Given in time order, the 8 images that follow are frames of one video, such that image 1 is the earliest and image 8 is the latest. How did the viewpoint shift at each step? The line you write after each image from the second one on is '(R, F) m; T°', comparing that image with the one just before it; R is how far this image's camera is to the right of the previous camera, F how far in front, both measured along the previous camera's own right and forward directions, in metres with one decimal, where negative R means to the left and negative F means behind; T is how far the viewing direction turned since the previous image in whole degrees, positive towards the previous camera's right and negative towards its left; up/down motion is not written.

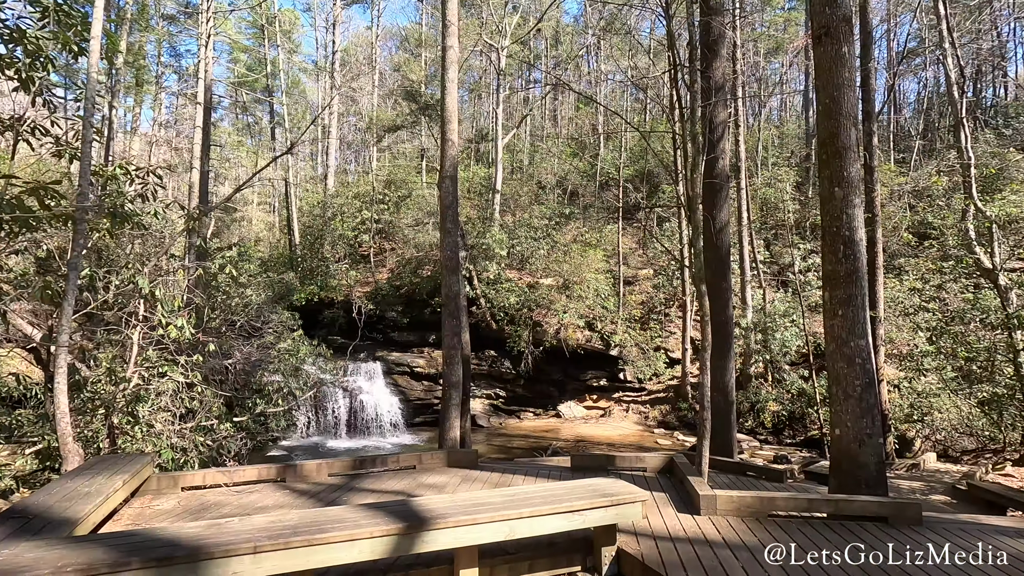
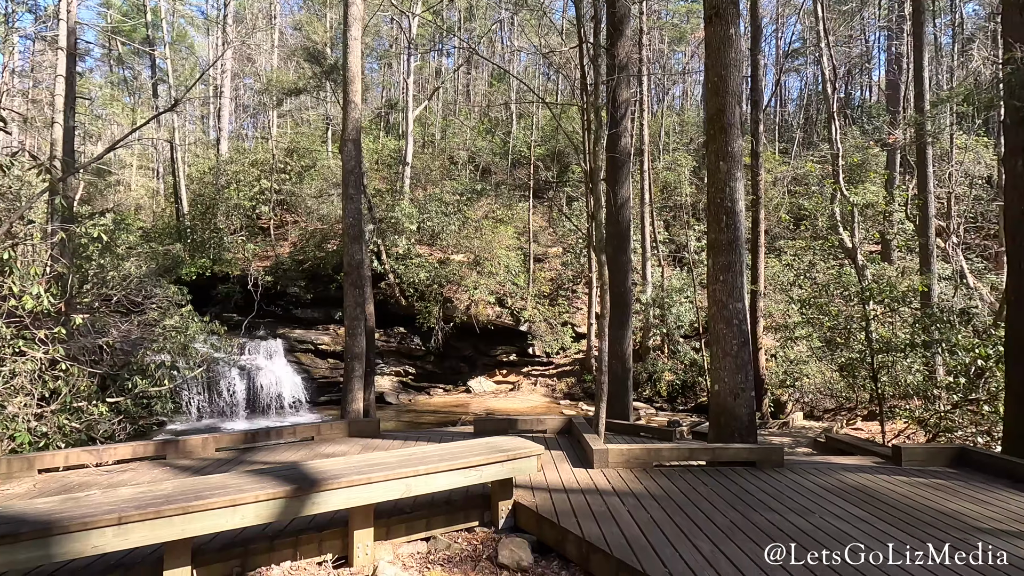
(+0.1, 0.0) m; +9°
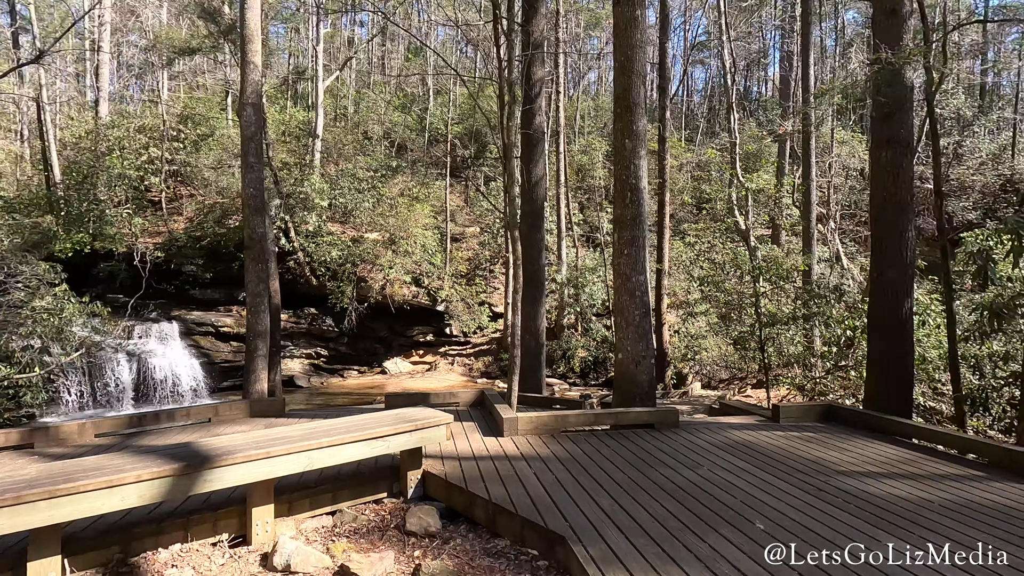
(+0.1, 0.0) m; +9°
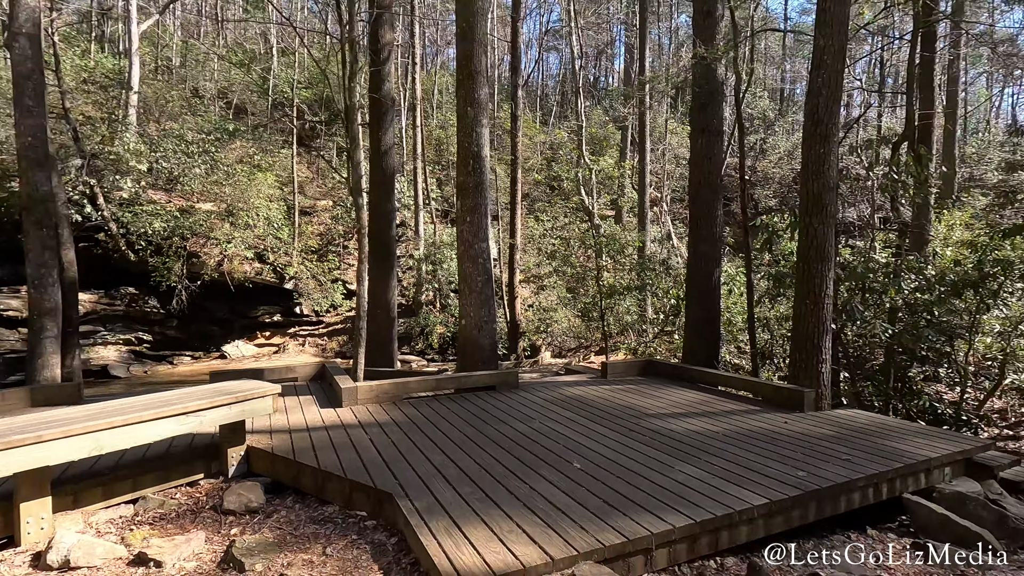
(+0.2, 0.0) m; +15°
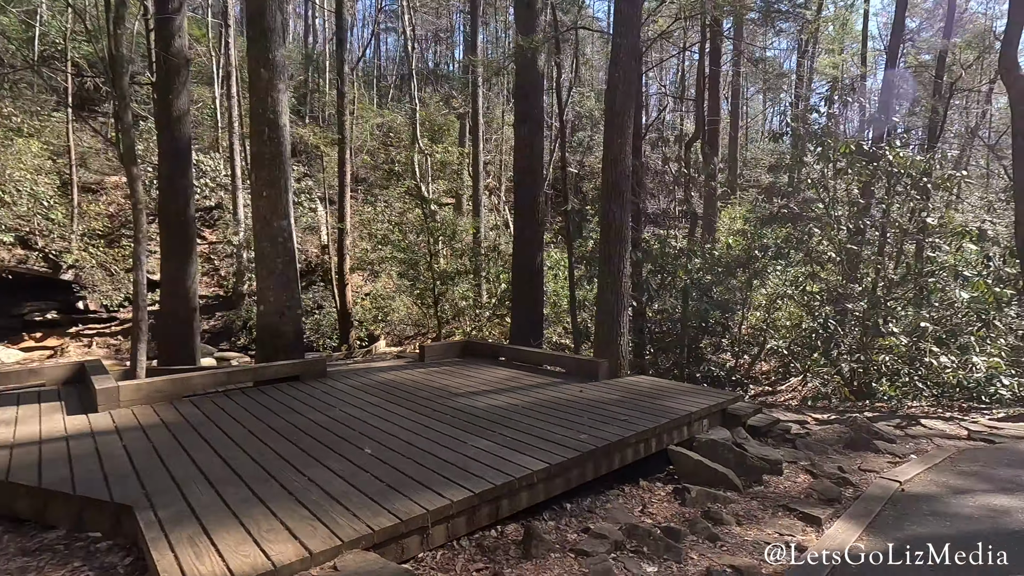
(+0.3, +0.1) m; +16°
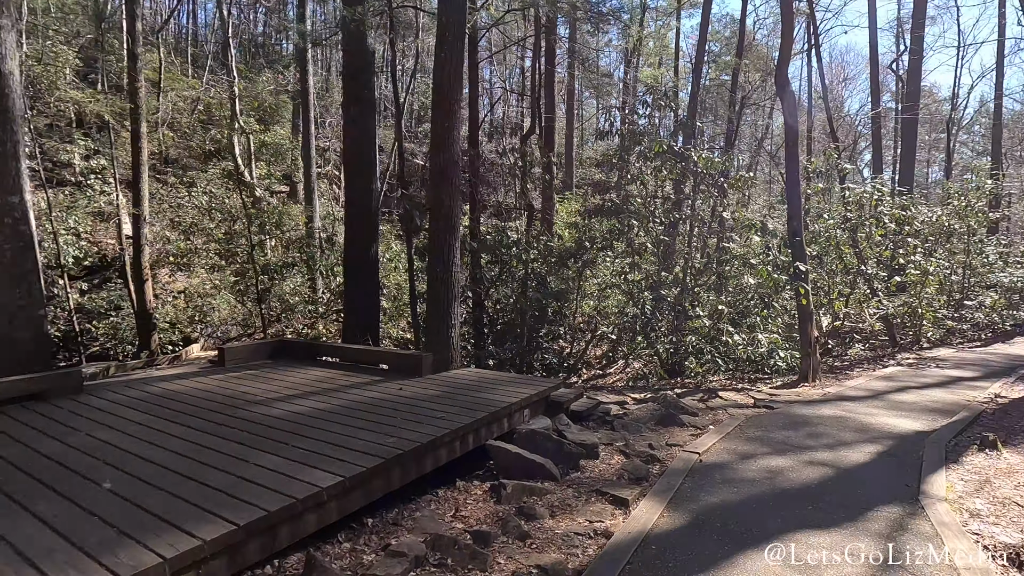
(+0.2, +0.2) m; +16°
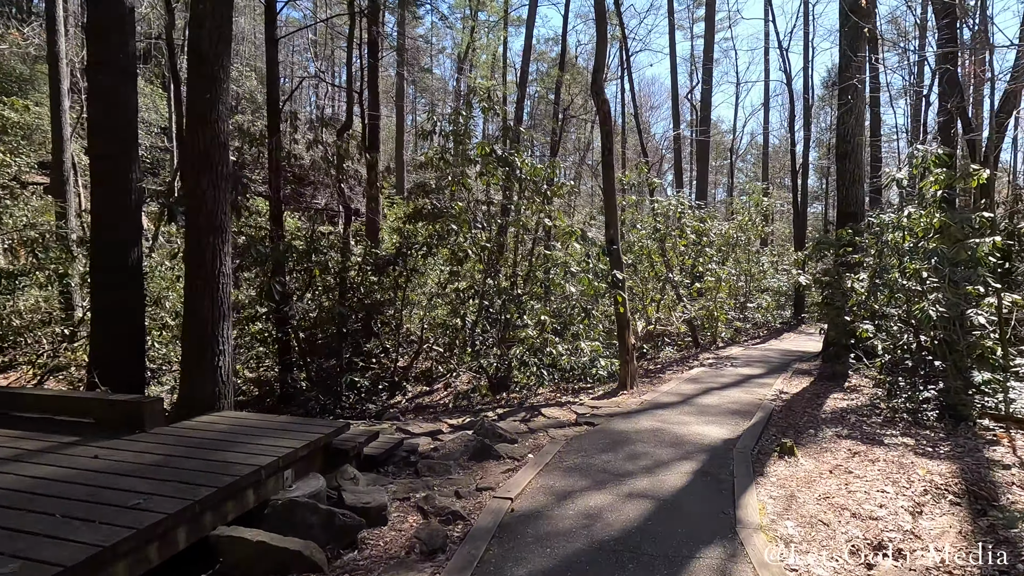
(+0.4, +0.6) m; +17°
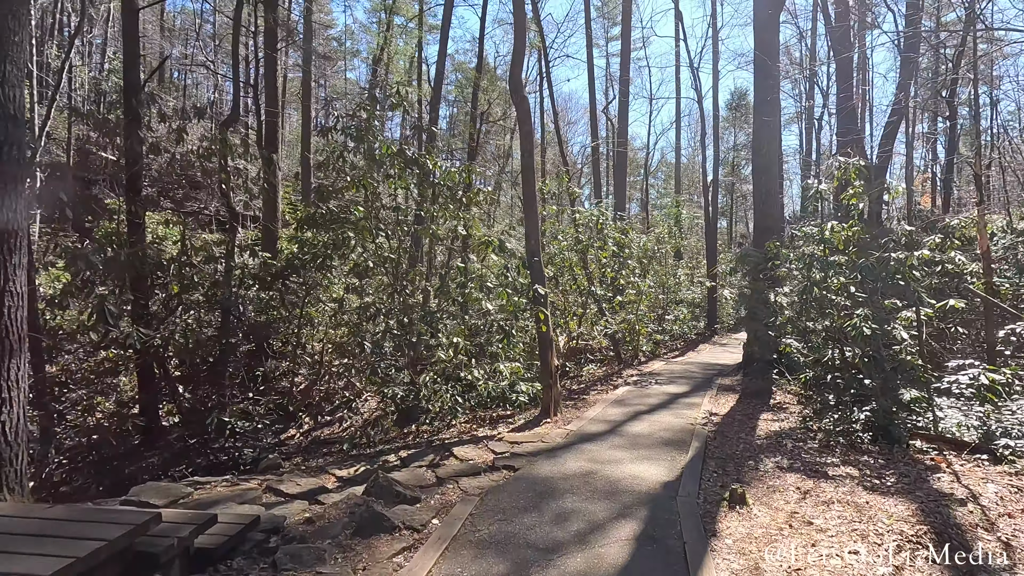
(+0.1, +0.7) m; +8°
